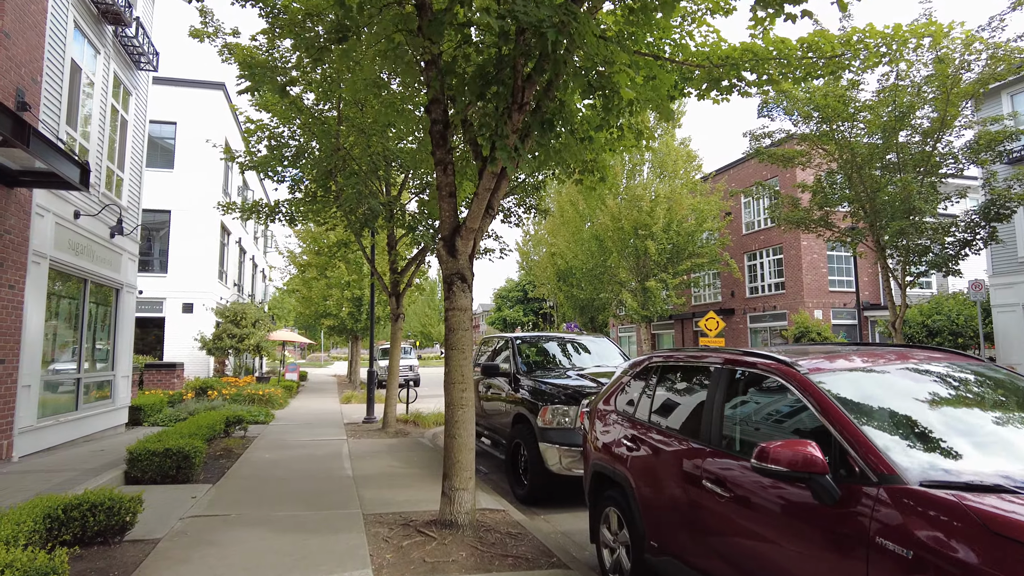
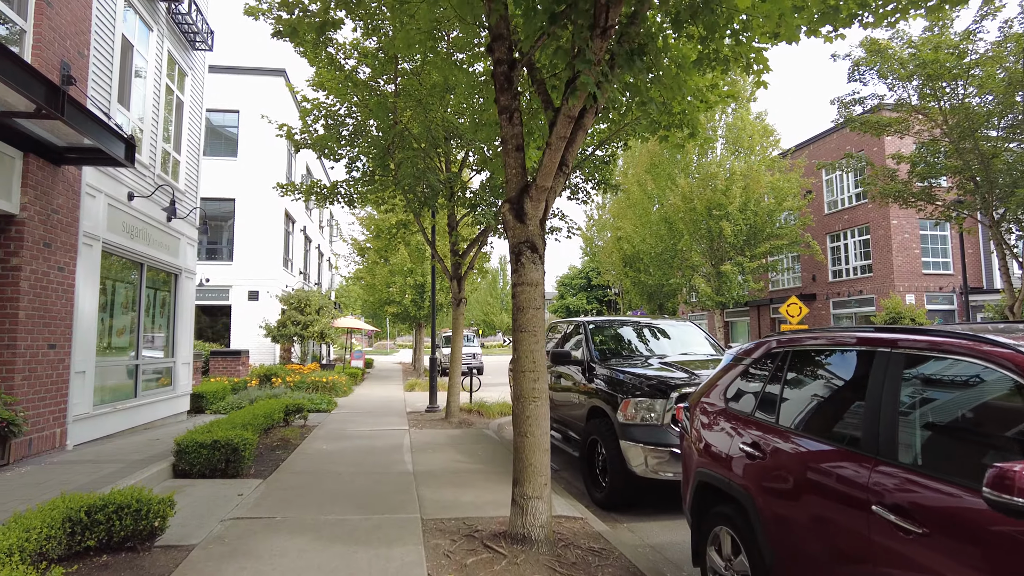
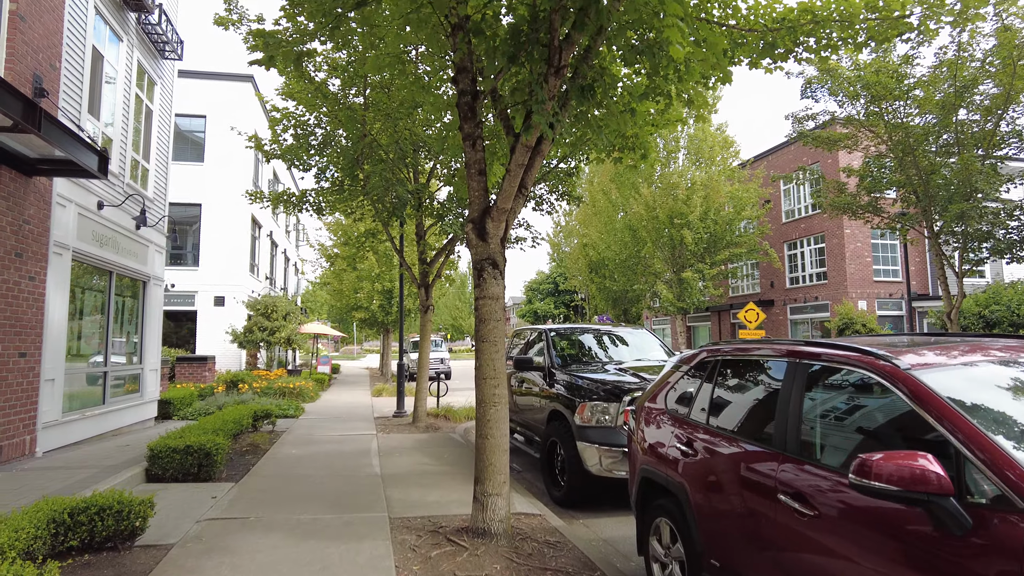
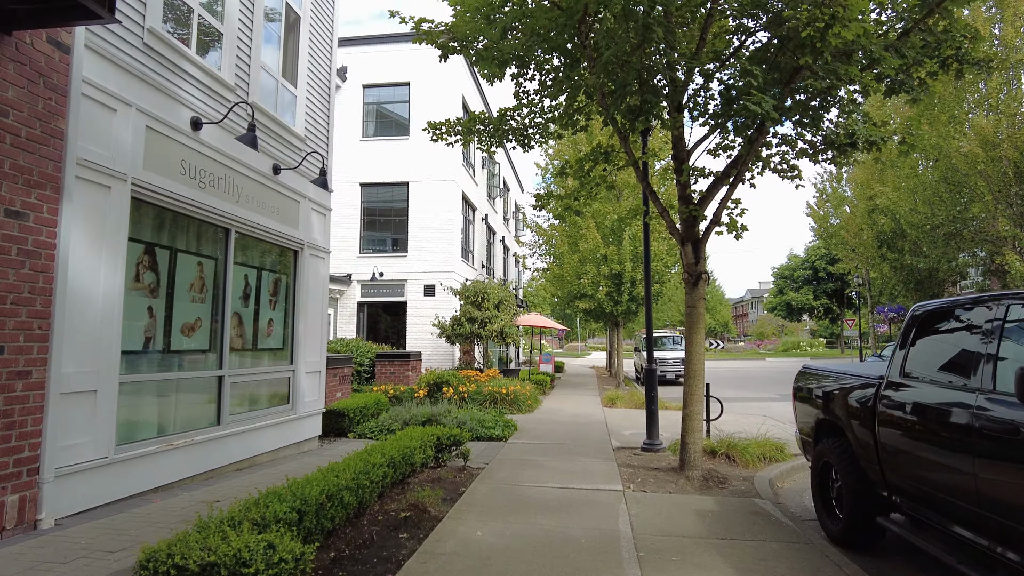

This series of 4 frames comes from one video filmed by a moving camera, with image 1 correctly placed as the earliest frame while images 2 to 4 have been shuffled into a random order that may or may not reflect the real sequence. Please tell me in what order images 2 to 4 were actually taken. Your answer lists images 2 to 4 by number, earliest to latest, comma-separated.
3, 2, 4
